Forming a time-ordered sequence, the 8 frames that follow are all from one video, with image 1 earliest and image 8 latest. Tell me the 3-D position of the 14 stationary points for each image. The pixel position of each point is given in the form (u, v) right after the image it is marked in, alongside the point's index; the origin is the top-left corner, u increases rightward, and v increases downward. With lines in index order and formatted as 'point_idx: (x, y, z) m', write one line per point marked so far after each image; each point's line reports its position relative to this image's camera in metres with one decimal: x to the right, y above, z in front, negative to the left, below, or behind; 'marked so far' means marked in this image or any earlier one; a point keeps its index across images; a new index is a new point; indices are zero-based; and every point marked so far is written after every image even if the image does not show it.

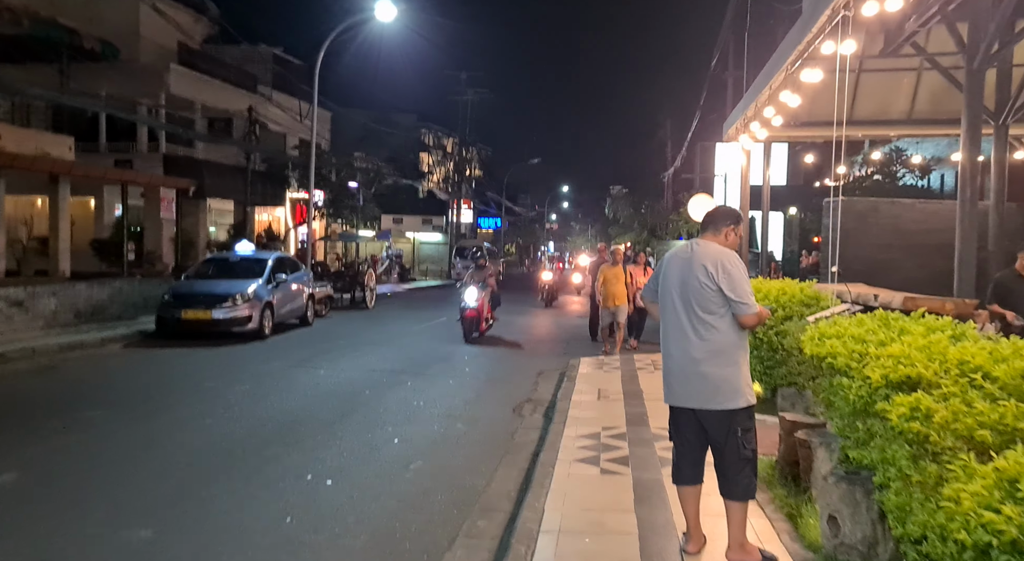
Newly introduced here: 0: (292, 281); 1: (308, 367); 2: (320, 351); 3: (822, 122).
0: (-4.8, 0.0, +16.2) m
1: (-3.0, -1.3, +11.0) m
2: (-3.3, -1.2, +12.5) m
3: (+5.1, +2.6, +12.1) m
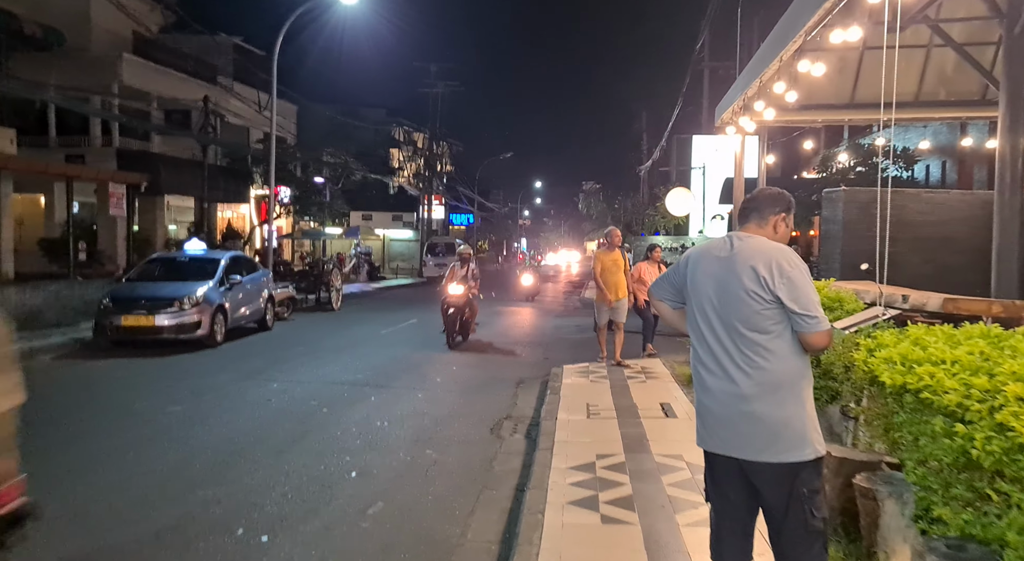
0: (-5.3, -0.1, +14.9) m
1: (-3.3, -1.3, +9.8) m
2: (-3.6, -1.2, +11.3) m
3: (+4.7, +2.7, +11.1) m
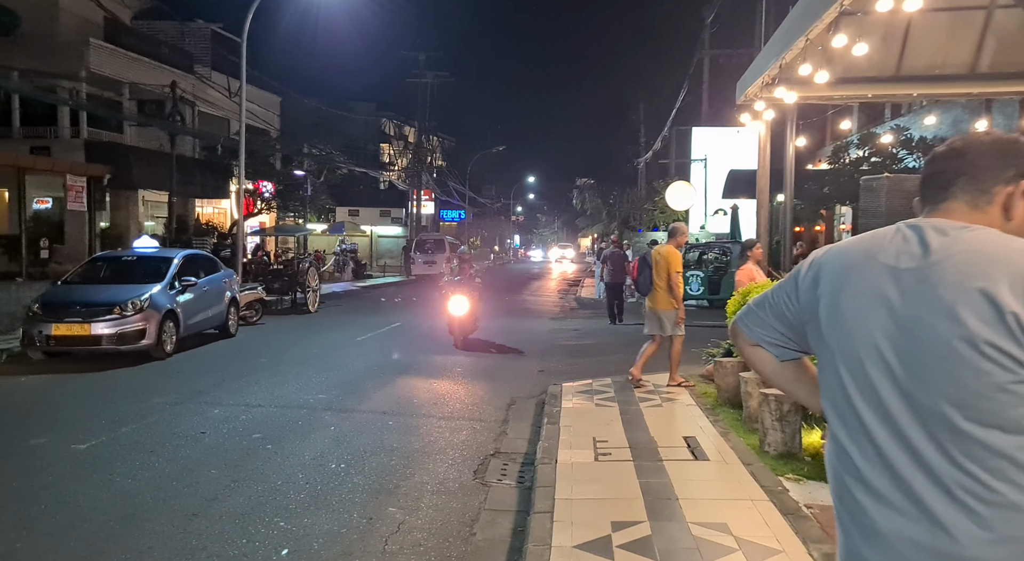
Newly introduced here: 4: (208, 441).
0: (-5.5, -0.1, +13.3) m
1: (-3.5, -1.4, +8.2) m
2: (-3.8, -1.3, +9.7) m
3: (+4.5, +2.6, +9.6) m
4: (-2.8, -1.5, +6.7) m
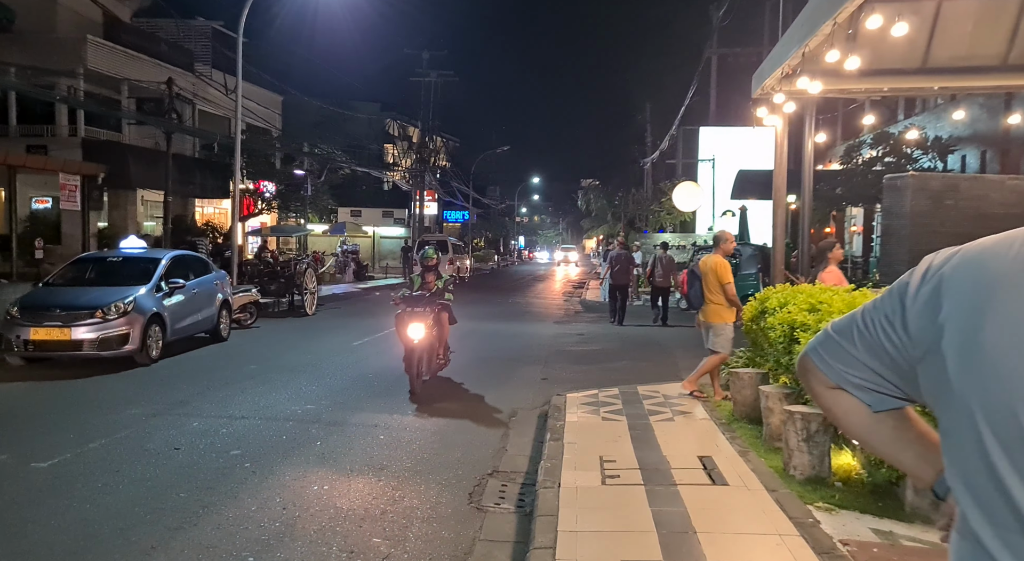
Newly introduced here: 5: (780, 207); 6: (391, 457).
0: (-5.4, -0.1, +12.8) m
1: (-3.4, -1.4, +7.7) m
2: (-3.8, -1.3, +9.2) m
3: (+4.6, +2.6, +9.0) m
4: (-2.8, -1.5, +6.2) m
5: (+3.7, +1.0, +10.2) m
6: (-1.1, -1.6, +6.6) m
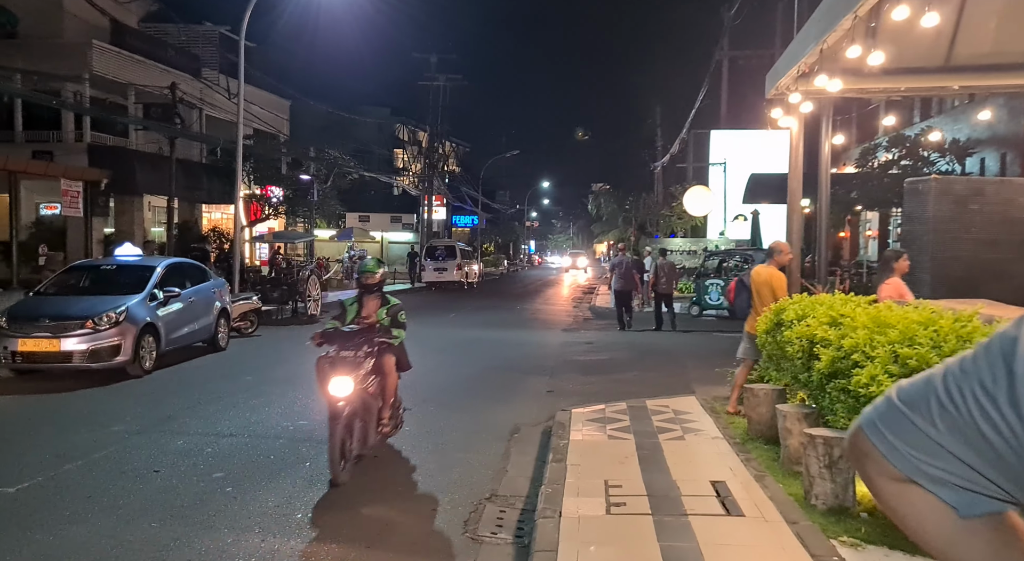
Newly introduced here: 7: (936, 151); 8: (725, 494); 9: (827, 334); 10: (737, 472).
0: (-5.3, -0.3, +12.5) m
1: (-3.4, -1.5, +7.3) m
2: (-3.7, -1.4, +8.9) m
3: (+4.6, +2.5, +8.6) m
4: (-2.8, -1.6, +5.8) m
5: (+3.8, +0.9, +9.8) m
6: (-1.1, -1.7, +6.2) m
7: (+11.3, +3.5, +19.8) m
8: (+1.5, -1.5, +5.3) m
9: (+2.3, -0.4, +5.5) m
10: (+1.8, -1.5, +5.9) m
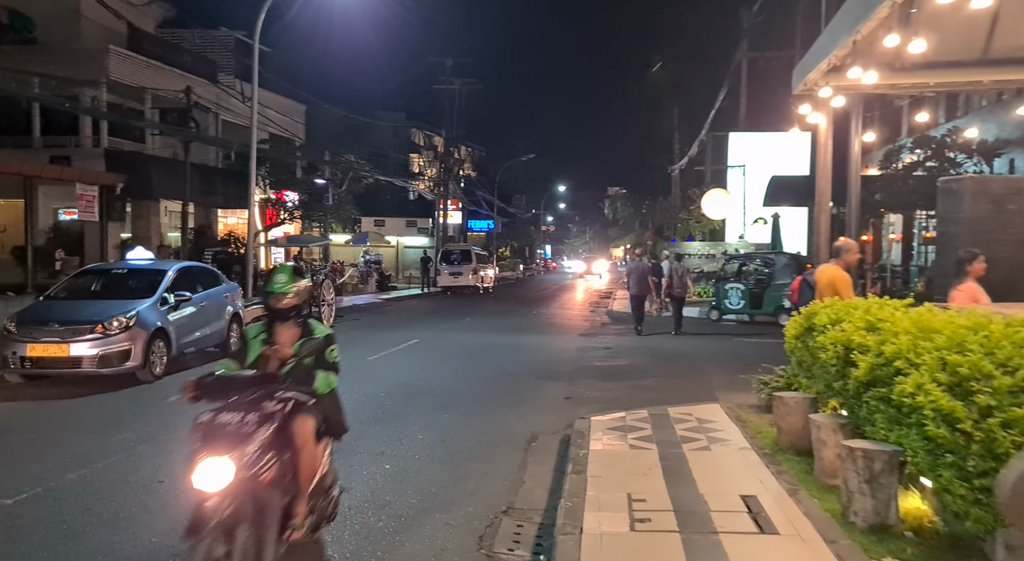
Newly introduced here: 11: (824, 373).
0: (-5.1, -0.3, +12.3) m
1: (-3.3, -1.5, +7.1) m
2: (-3.5, -1.5, +8.6) m
3: (+4.8, +2.4, +8.2) m
4: (-2.6, -1.6, +5.6) m
5: (+4.0, +0.9, +9.5) m
6: (-0.9, -1.7, +5.9) m
7: (+11.7, +3.4, +19.3) m
8: (+1.7, -1.6, +5.0) m
9: (+2.5, -0.4, +5.2) m
10: (+1.9, -1.5, +5.5) m
11: (+2.5, -0.7, +6.0) m
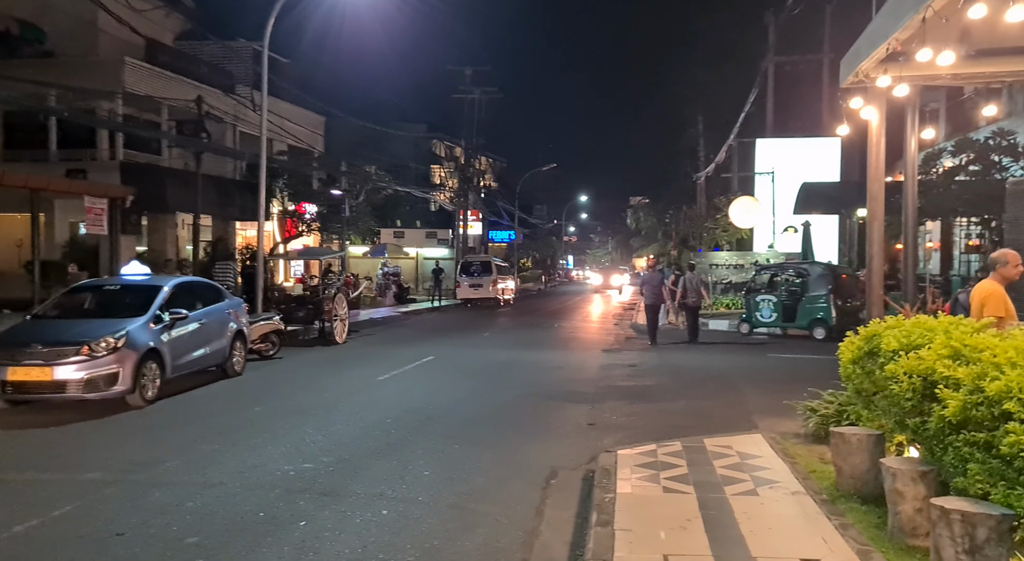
0: (-4.8, -0.6, +11.6) m
1: (-3.1, -1.7, +6.3) m
2: (-3.3, -1.6, +7.9) m
3: (+4.9, +2.3, +7.3) m
4: (-2.5, -1.8, +4.8) m
5: (+4.2, +0.7, +8.5) m
6: (-0.8, -1.8, +5.1) m
7: (+12.2, +3.1, +18.1) m
8: (+1.7, -1.7, +4.1) m
9: (+2.5, -0.5, +4.3) m
10: (+2.0, -1.6, +4.6) m
11: (+2.6, -0.9, +5.1) m
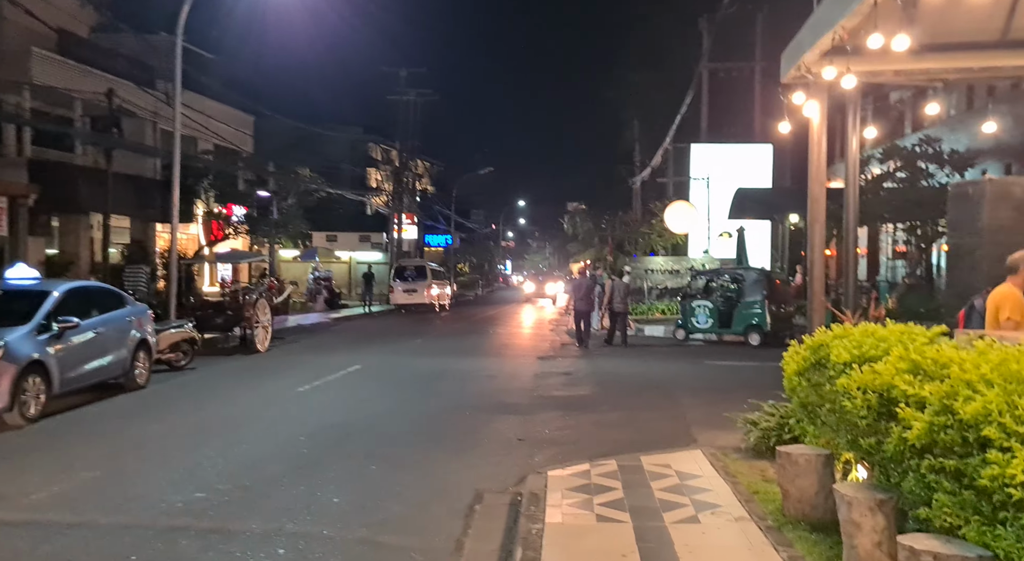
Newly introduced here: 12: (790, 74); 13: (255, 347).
0: (-5.8, -0.6, +10.6) m
1: (-3.7, -1.7, +5.4) m
2: (-4.1, -1.7, +7.0) m
3: (+4.2, +2.3, +7.1) m
4: (-3.0, -1.8, +4.0) m
5: (+3.3, +0.6, +8.2) m
6: (-1.4, -1.9, +4.4) m
7: (+10.6, +3.0, +18.5) m
8: (+1.3, -1.7, +3.6) m
9: (+2.1, -0.5, +3.8) m
10: (+1.5, -1.7, +4.1) m
11: (+2.1, -0.9, +4.6) m
12: (+2.8, +2.1, +7.6) m
13: (-5.8, -1.5, +16.6) m
